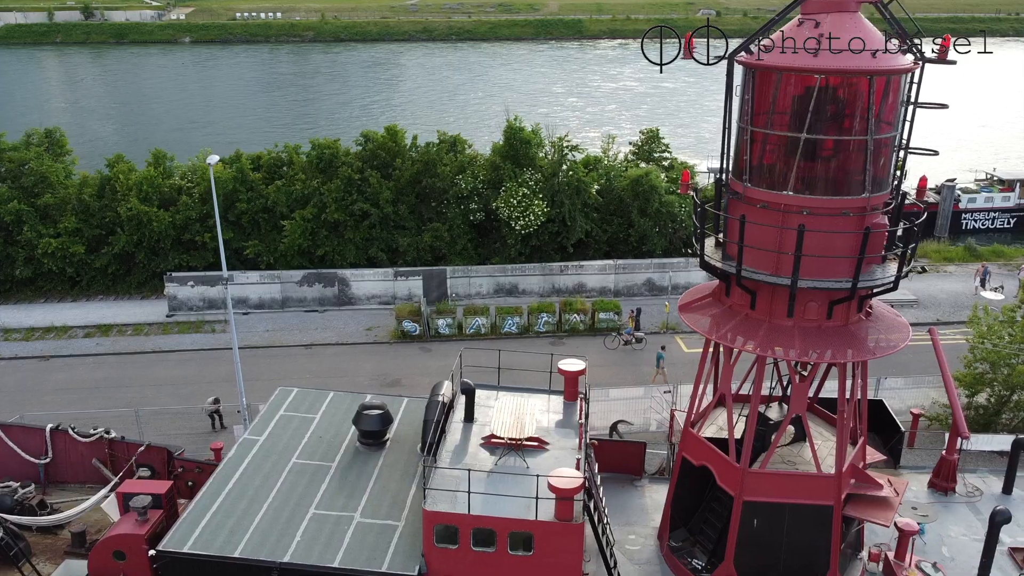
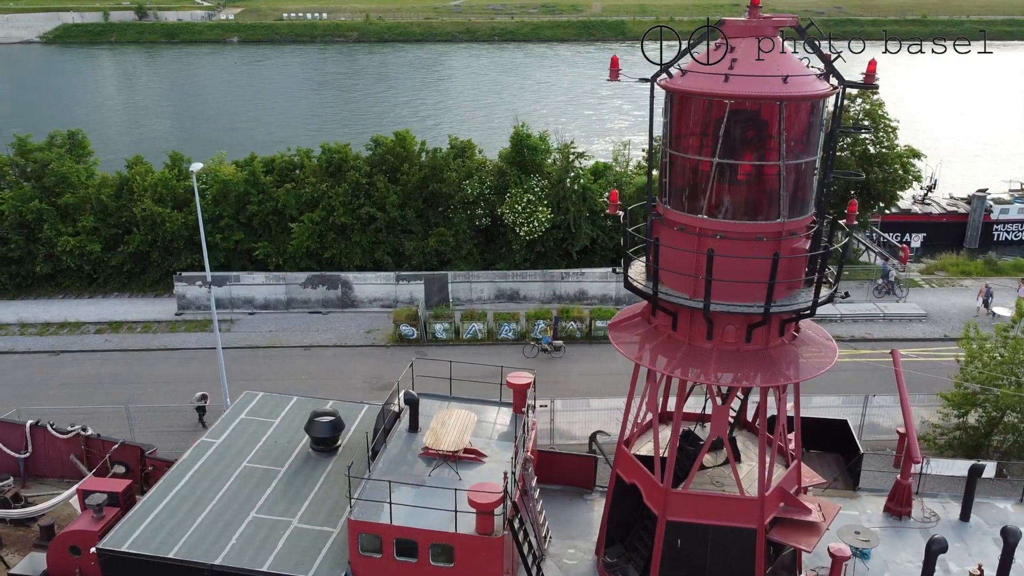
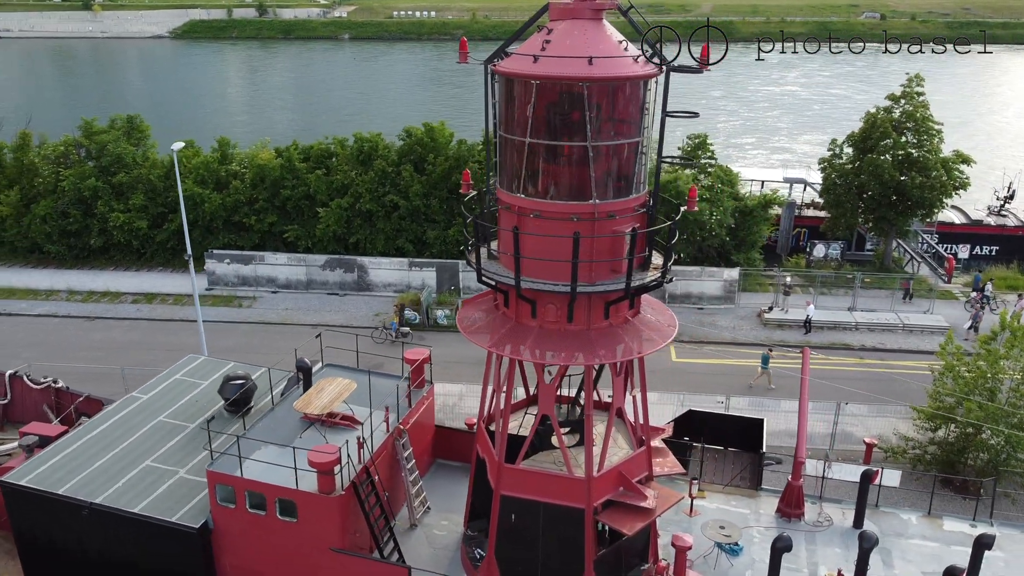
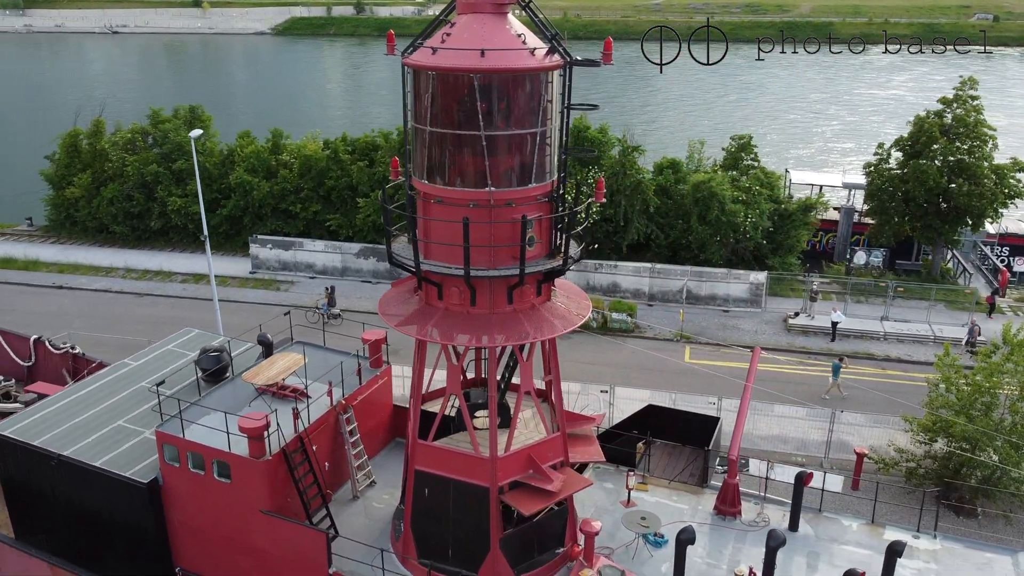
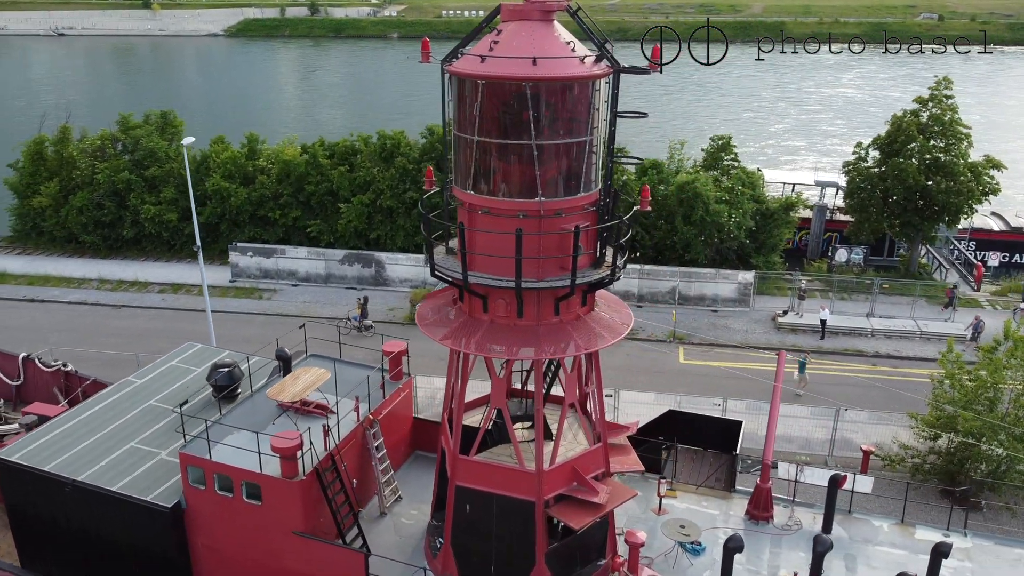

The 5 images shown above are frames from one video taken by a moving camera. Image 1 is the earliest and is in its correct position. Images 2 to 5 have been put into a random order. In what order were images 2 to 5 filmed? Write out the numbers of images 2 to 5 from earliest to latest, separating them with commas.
2, 3, 5, 4
